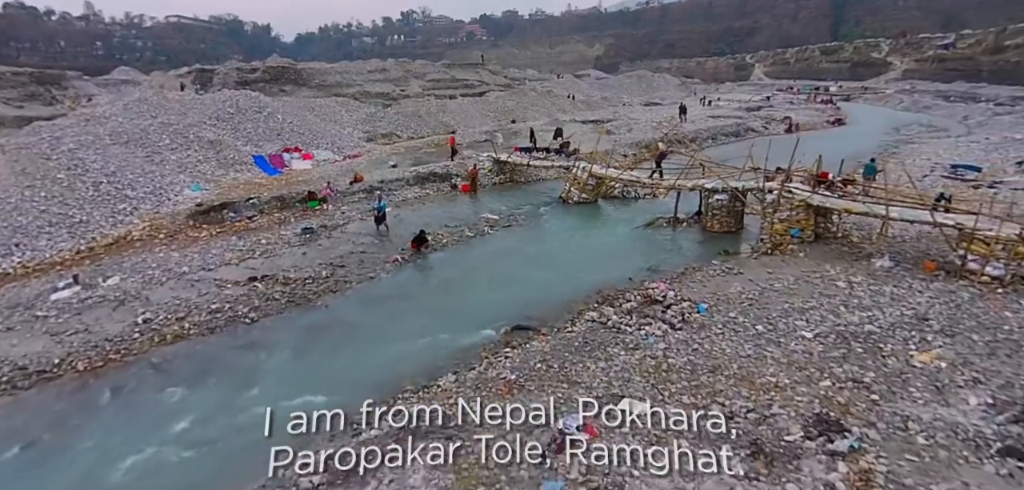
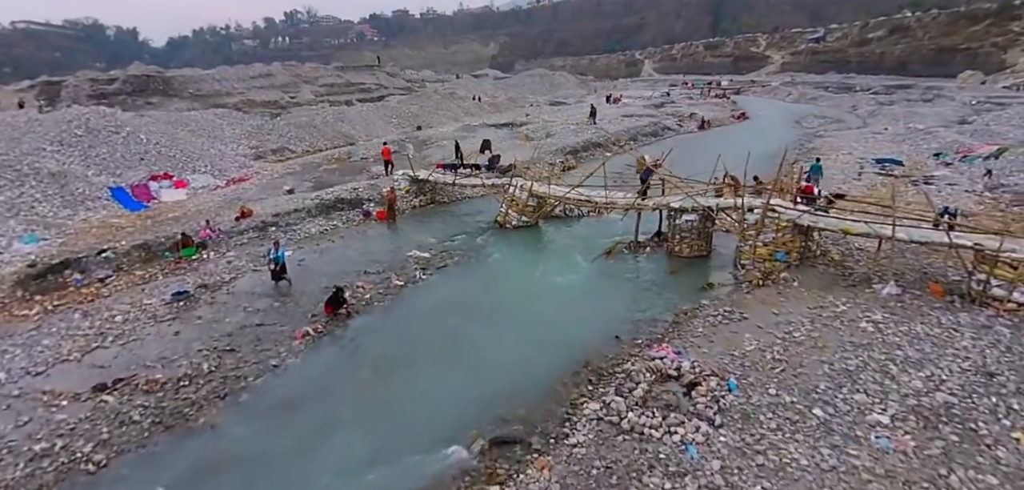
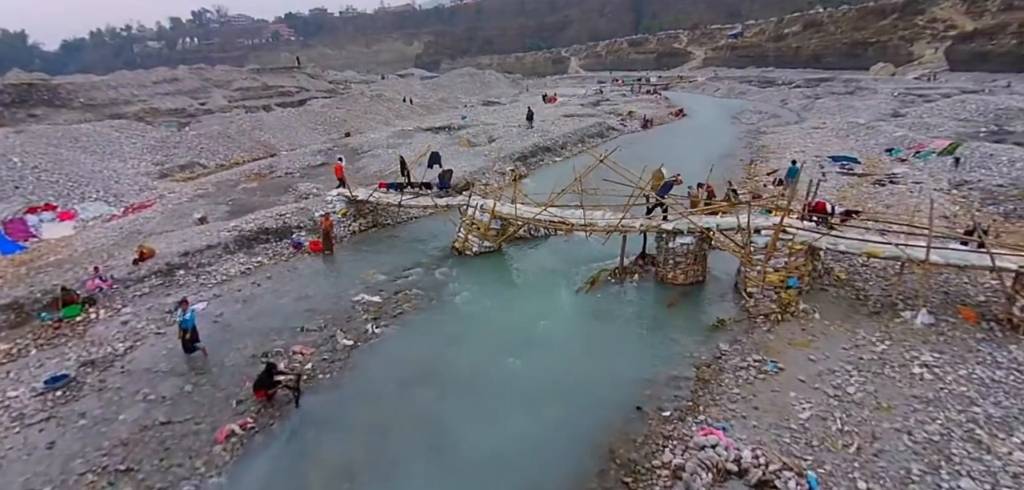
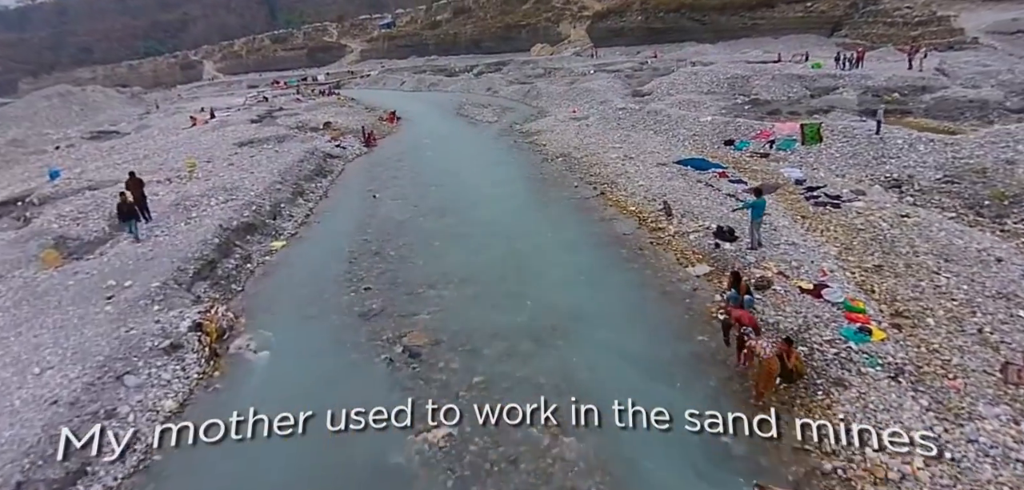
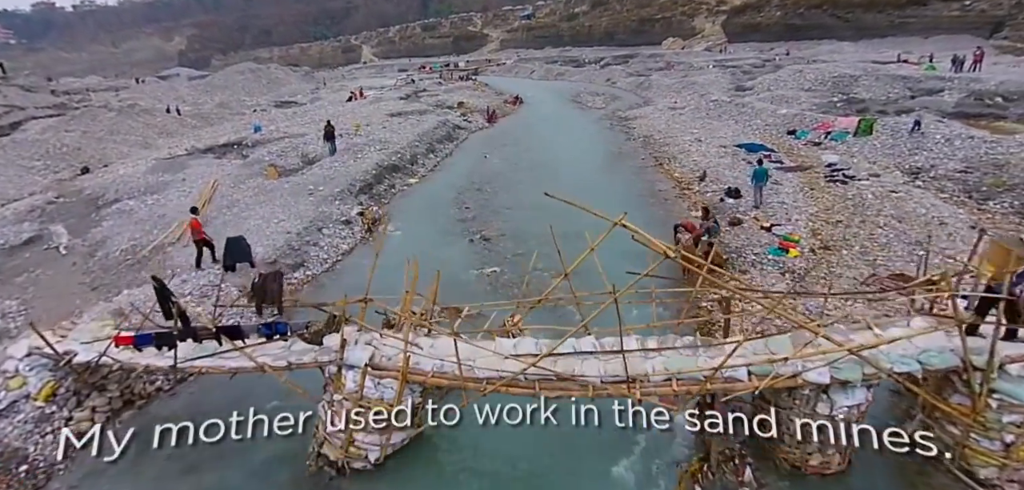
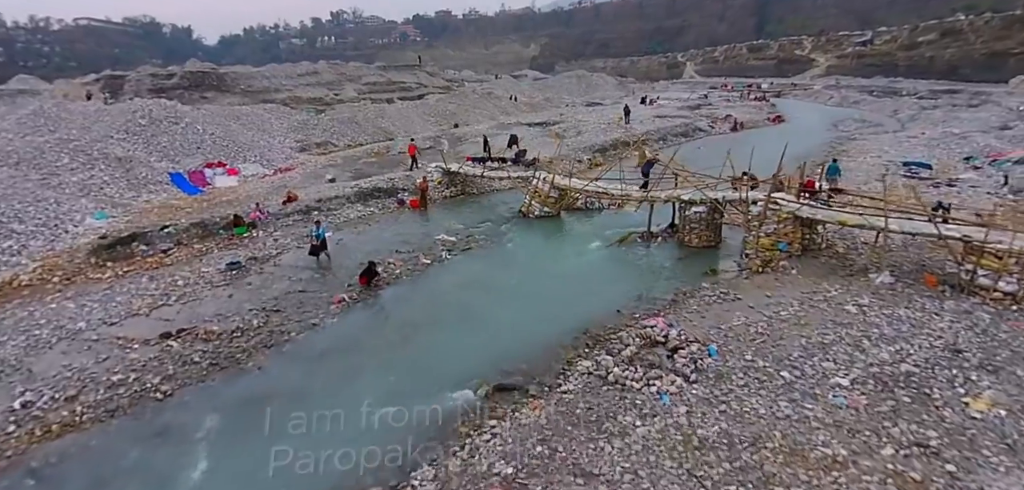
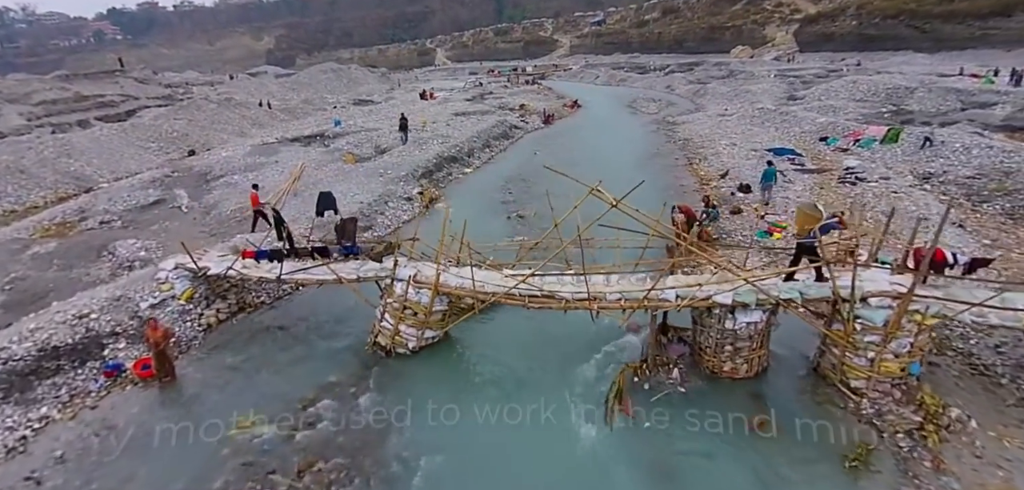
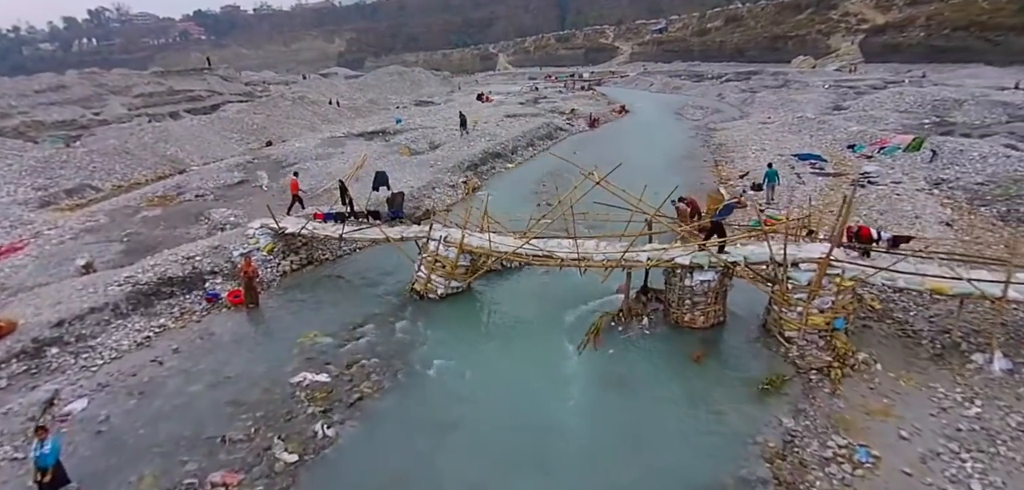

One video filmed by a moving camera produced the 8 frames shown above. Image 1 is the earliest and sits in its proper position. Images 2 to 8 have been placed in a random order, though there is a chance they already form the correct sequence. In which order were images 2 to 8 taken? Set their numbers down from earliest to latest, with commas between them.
6, 2, 3, 8, 7, 5, 4
